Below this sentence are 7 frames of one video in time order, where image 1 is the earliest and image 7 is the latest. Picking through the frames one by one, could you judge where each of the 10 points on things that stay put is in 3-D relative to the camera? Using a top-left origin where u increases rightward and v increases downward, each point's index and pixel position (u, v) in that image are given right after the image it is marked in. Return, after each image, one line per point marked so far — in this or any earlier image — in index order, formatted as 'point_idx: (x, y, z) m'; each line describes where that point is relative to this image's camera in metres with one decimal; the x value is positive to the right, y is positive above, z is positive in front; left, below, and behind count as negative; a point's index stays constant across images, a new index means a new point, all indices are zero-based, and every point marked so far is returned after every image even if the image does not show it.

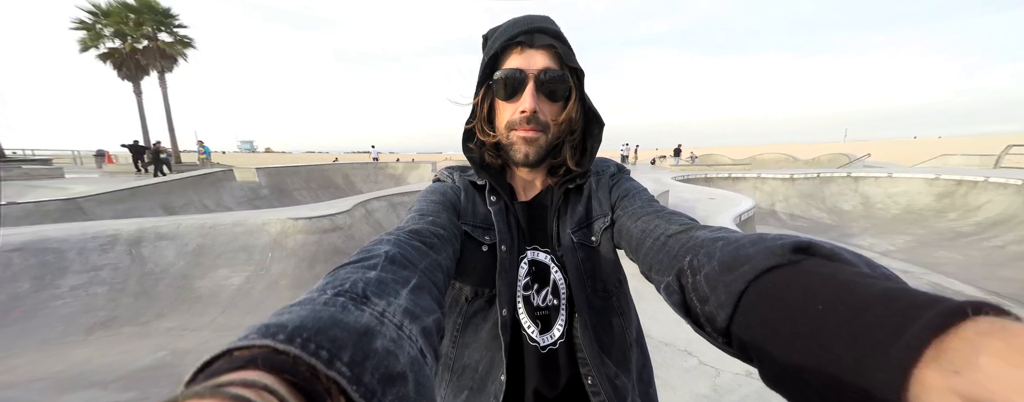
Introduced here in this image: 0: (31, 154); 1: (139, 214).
0: (-19.3, +1.6, +12.4) m
1: (-7.1, -0.3, +5.8) m
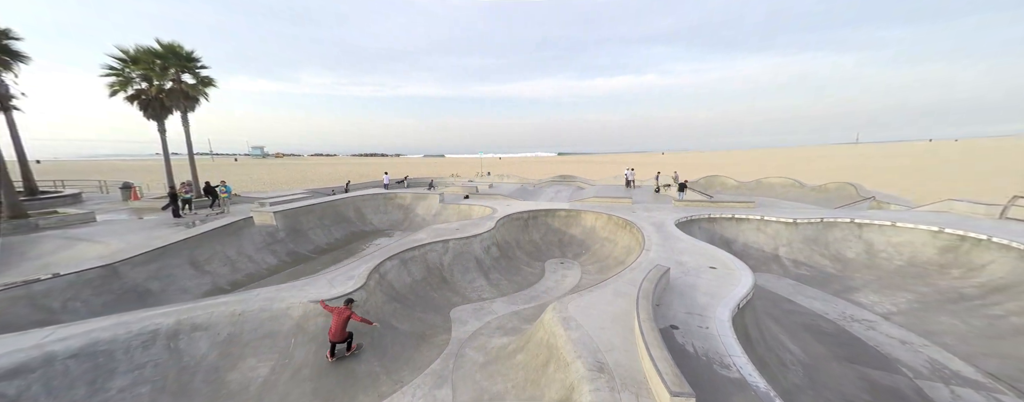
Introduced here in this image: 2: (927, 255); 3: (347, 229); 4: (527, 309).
0: (-19.1, +0.4, +13.0) m
1: (-6.9, -1.4, +6.2) m
2: (+9.9, -1.3, +7.3) m
3: (-5.9, -1.0, +10.8) m
4: (+0.3, -2.1, +6.0) m
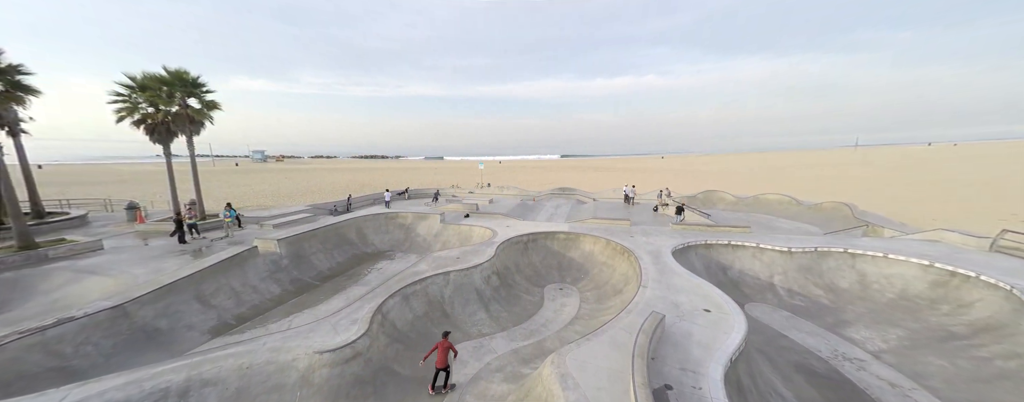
0: (-19.1, -0.4, +13.2) m
1: (-7.0, -2.2, +6.3) m
2: (+9.9, -2.1, +7.4) m
3: (-5.9, -1.8, +11.0) m
4: (+0.3, -2.9, +6.1) m
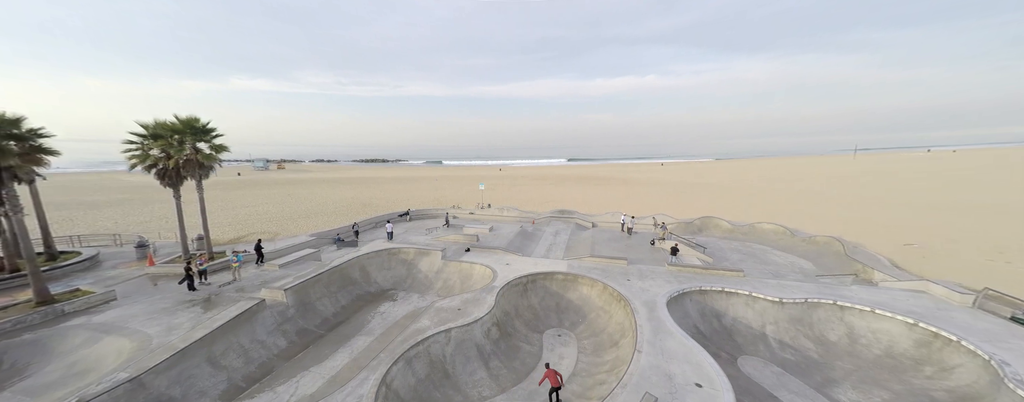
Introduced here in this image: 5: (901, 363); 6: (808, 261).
0: (-19.1, -2.0, +13.5) m
1: (-7.0, -3.8, +6.6) m
2: (+9.8, -3.7, +7.7) m
3: (-5.9, -3.4, +11.3) m
4: (+0.3, -4.4, +6.4) m
5: (+9.4, -3.9, +7.4) m
6: (+13.1, -2.7, +13.6) m
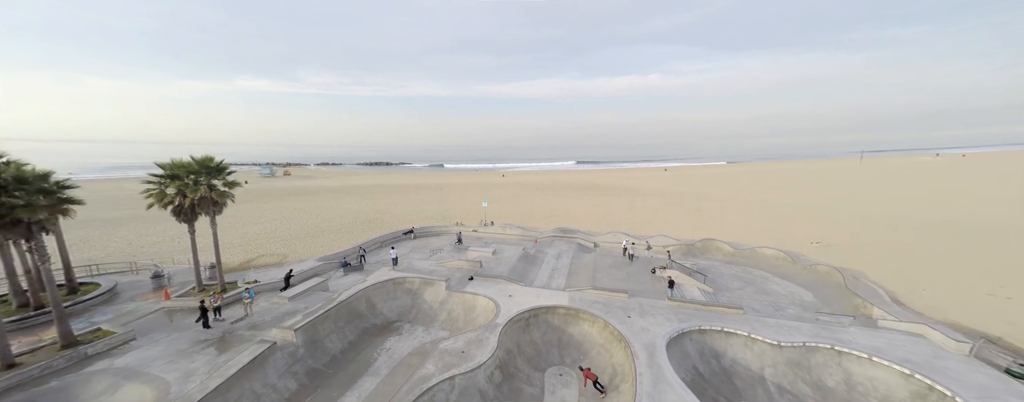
0: (-19.0, -3.4, +14.0) m
1: (-6.9, -5.1, +7.0) m
2: (+9.9, -5.0, +7.8) m
3: (-5.8, -4.8, +11.6) m
4: (+0.3, -5.8, +6.6) m
5: (+9.5, -5.3, +7.5) m
6: (+13.3, -4.1, +13.7) m
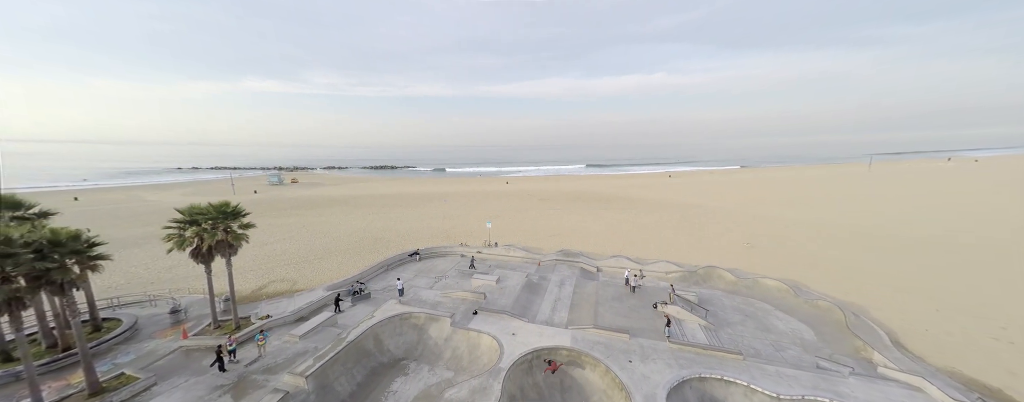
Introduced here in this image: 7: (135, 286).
0: (-18.8, -5.1, +14.6) m
1: (-6.9, -6.8, +7.4) m
2: (+9.9, -6.7, +7.9) m
3: (-5.7, -6.5, +12.0) m
4: (+0.3, -7.5, +6.9) m
5: (+9.6, -6.9, +7.7) m
6: (+13.4, -5.8, +13.8) m
7: (-23.0, -5.2, +18.7) m
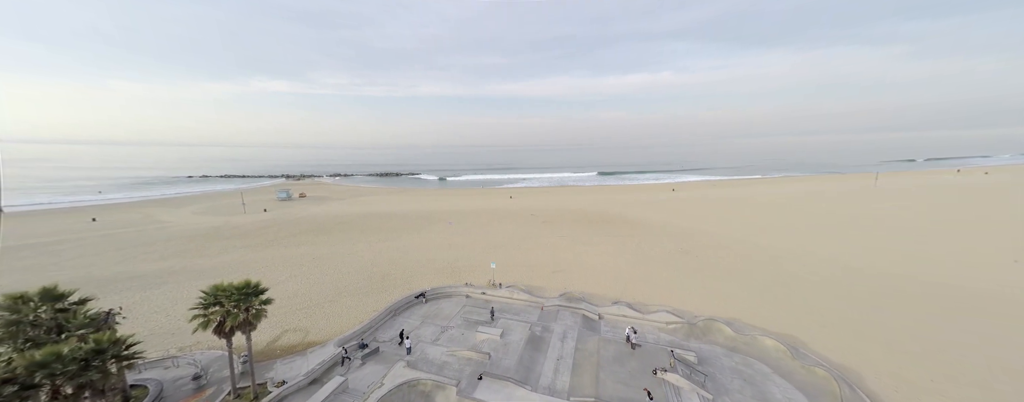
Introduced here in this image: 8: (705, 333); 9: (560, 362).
0: (-18.6, -8.6, +15.5) m
1: (-6.8, -10.1, +8.0) m
2: (+10.0, -10.0, +8.3) m
3: (-5.5, -9.9, +12.6) m
4: (+0.4, -10.8, +7.4) m
5: (+9.6, -10.3, +8.1) m
6: (+13.6, -9.3, +14.1) m
7: (-22.8, -8.8, +19.6) m
8: (+12.4, -8.5, +19.6) m
9: (+2.7, -9.0, +17.2) m
